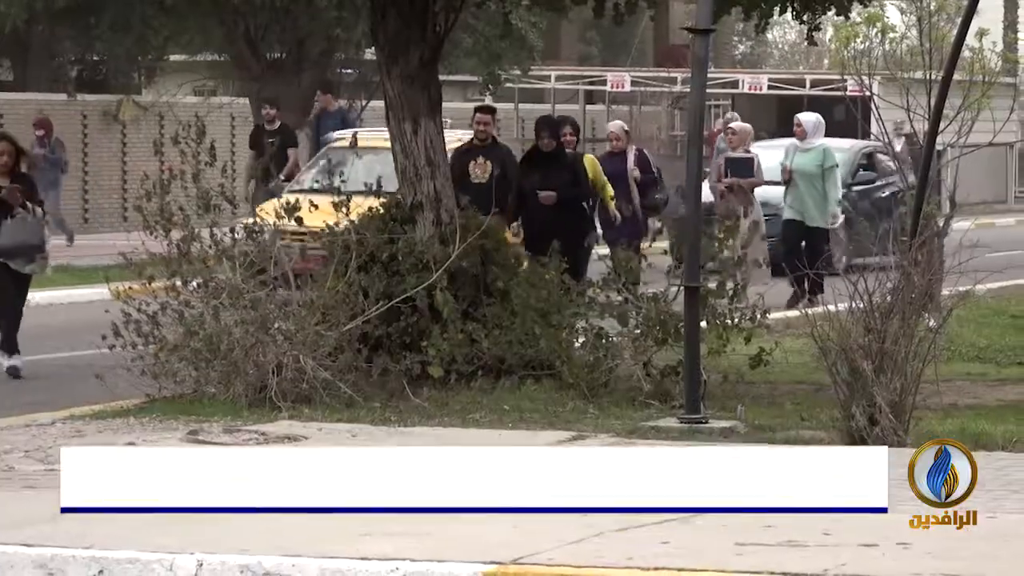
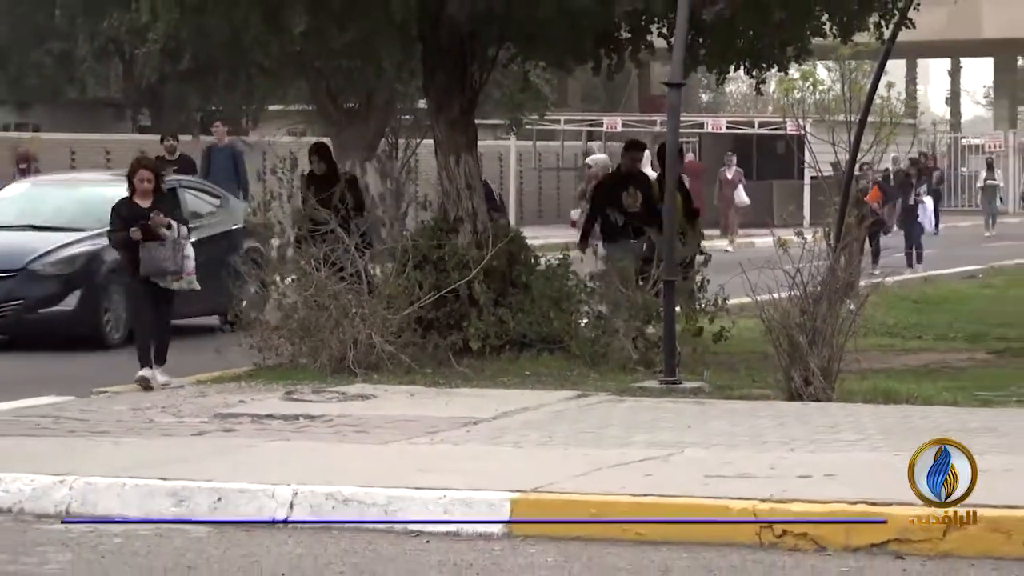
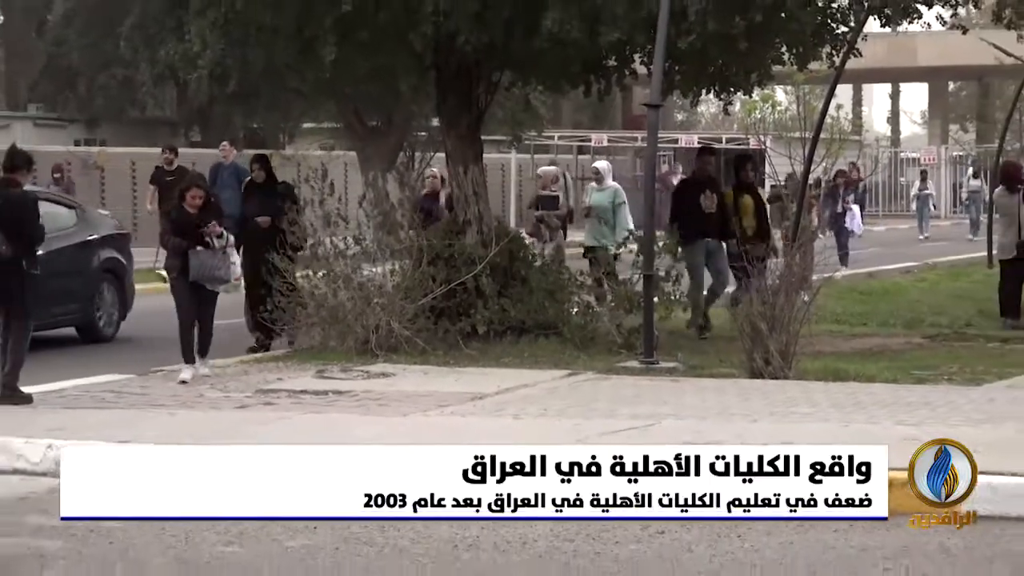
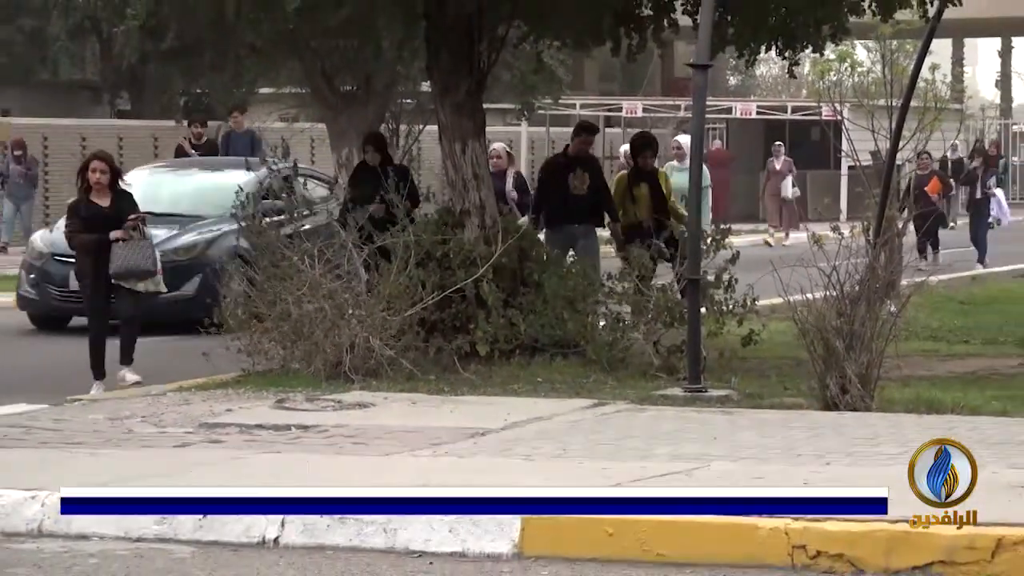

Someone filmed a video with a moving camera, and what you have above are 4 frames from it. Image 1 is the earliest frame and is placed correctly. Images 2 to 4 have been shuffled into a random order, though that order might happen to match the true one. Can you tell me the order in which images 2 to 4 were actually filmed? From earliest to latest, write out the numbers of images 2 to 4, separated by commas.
4, 2, 3
